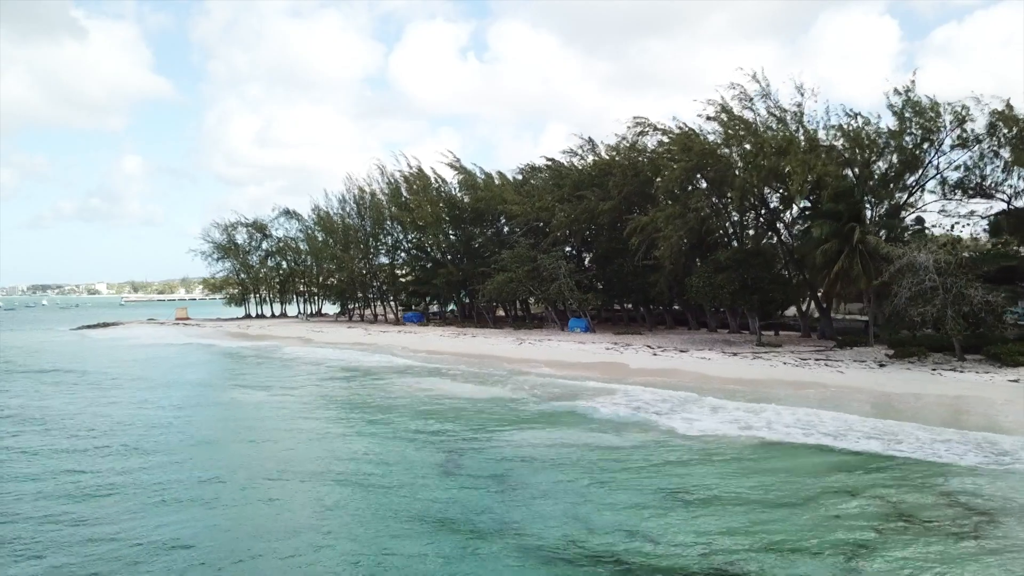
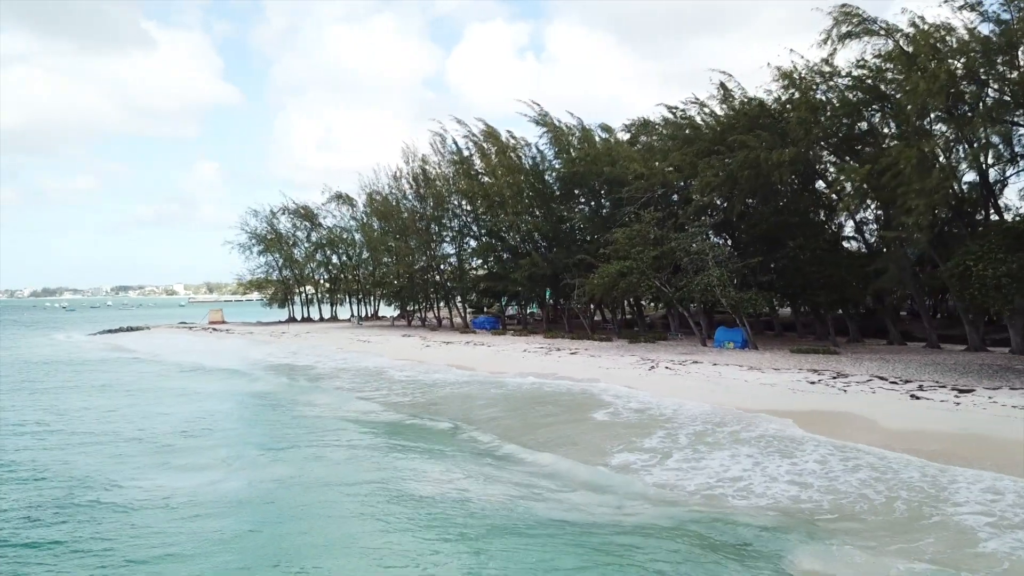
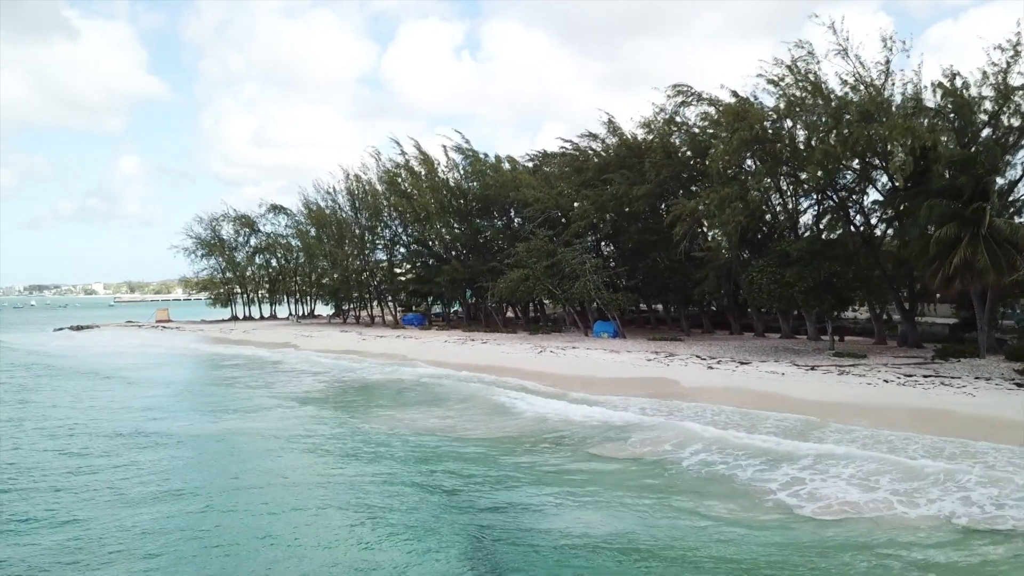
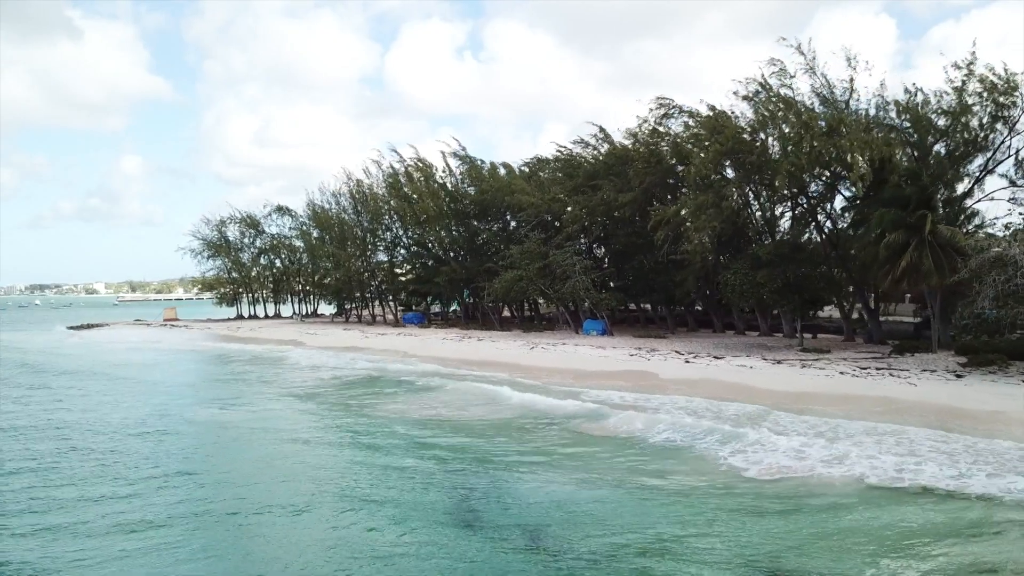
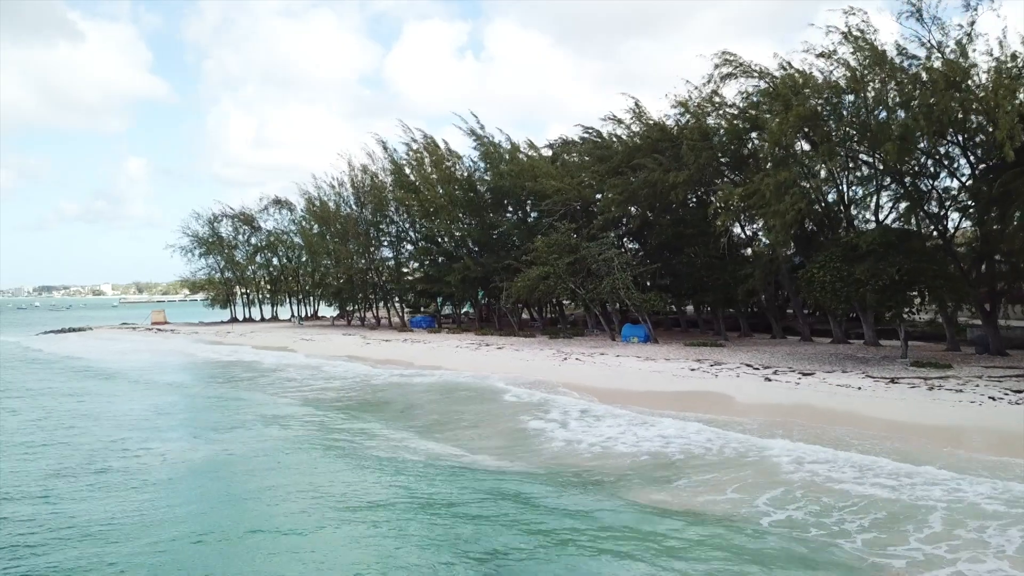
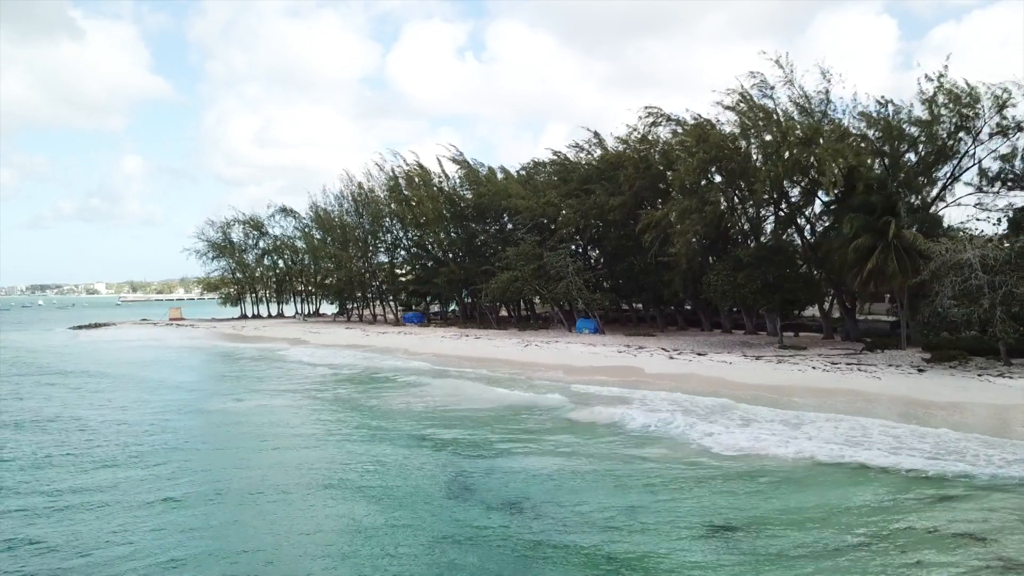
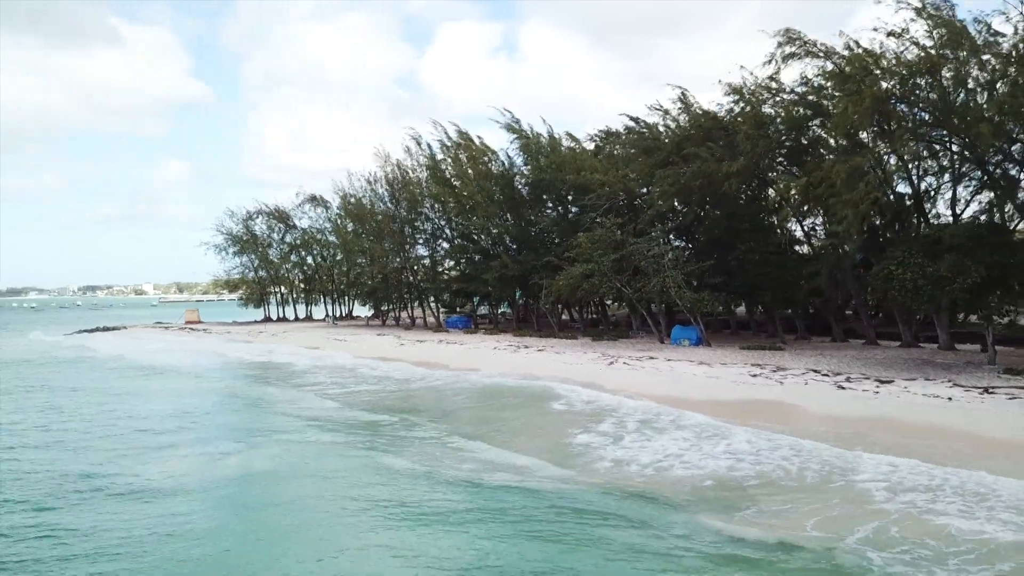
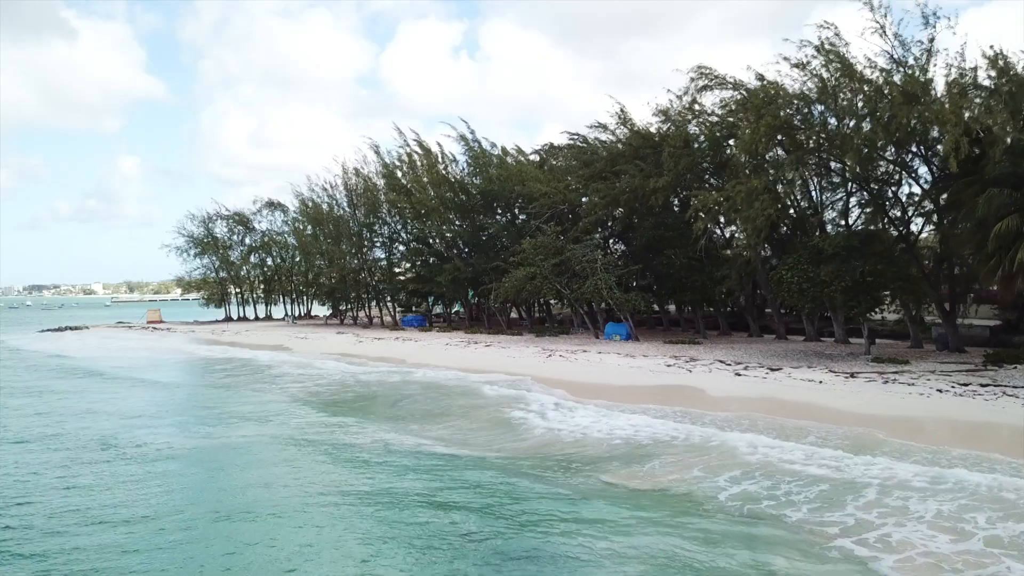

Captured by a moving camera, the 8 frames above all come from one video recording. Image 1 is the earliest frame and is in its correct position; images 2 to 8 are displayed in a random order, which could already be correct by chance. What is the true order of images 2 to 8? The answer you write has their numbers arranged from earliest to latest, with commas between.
6, 4, 3, 8, 5, 7, 2
